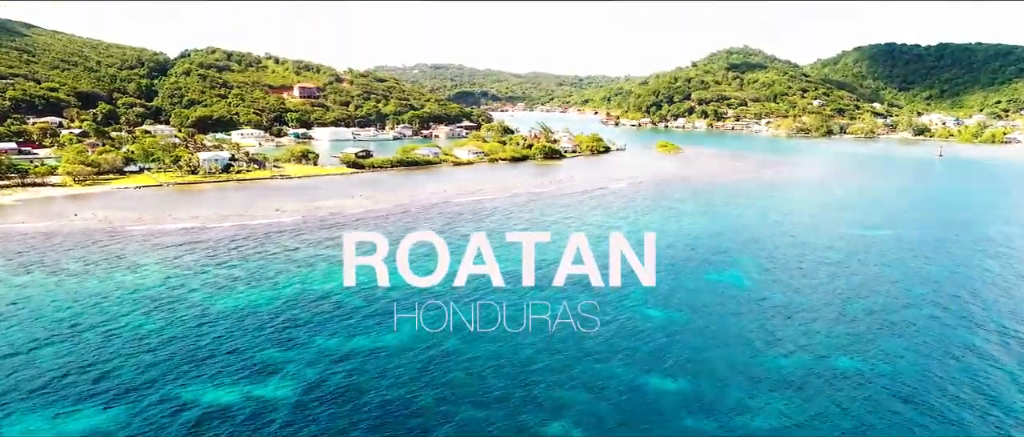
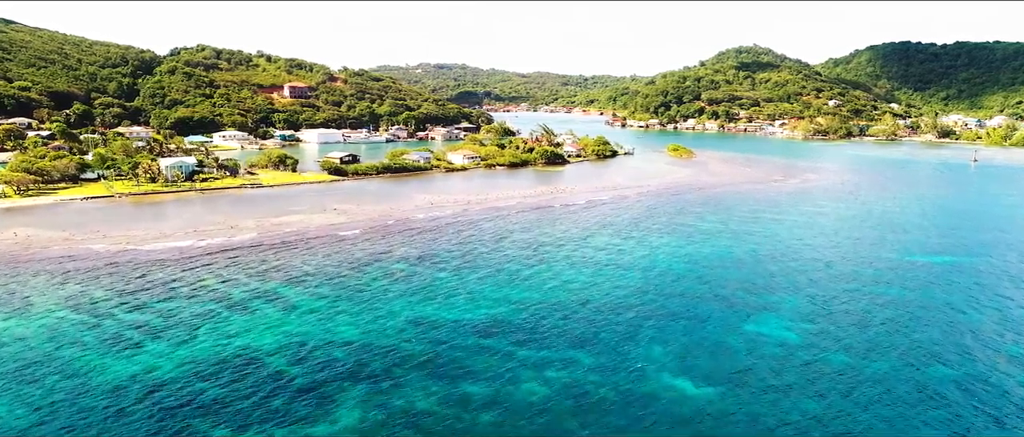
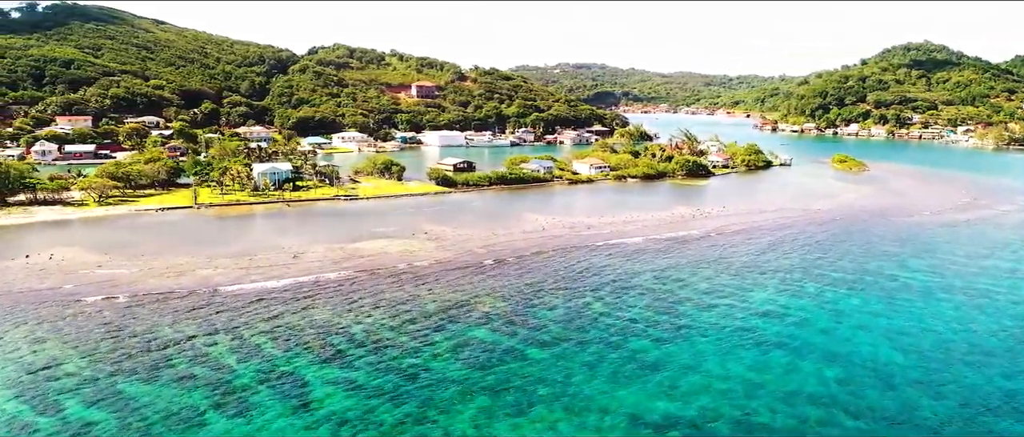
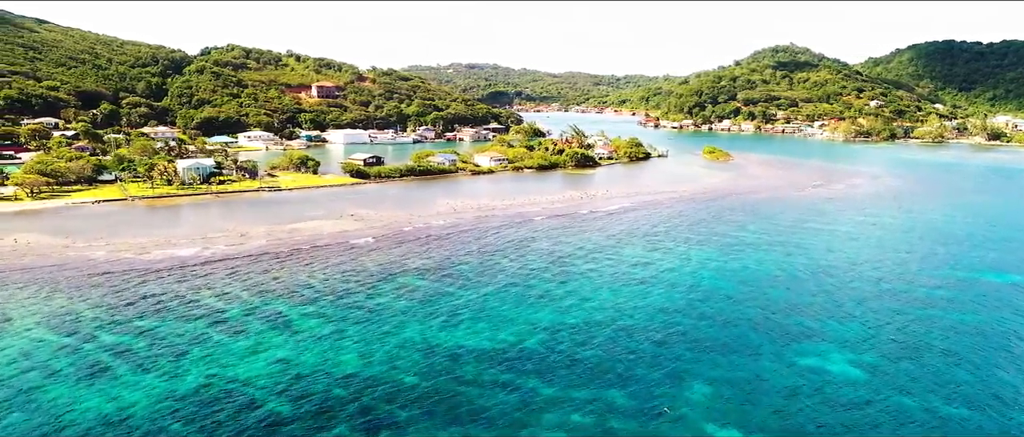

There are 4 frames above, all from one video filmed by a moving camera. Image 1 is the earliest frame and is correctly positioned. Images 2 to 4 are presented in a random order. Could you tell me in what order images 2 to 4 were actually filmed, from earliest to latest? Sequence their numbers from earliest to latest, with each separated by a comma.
2, 4, 3
